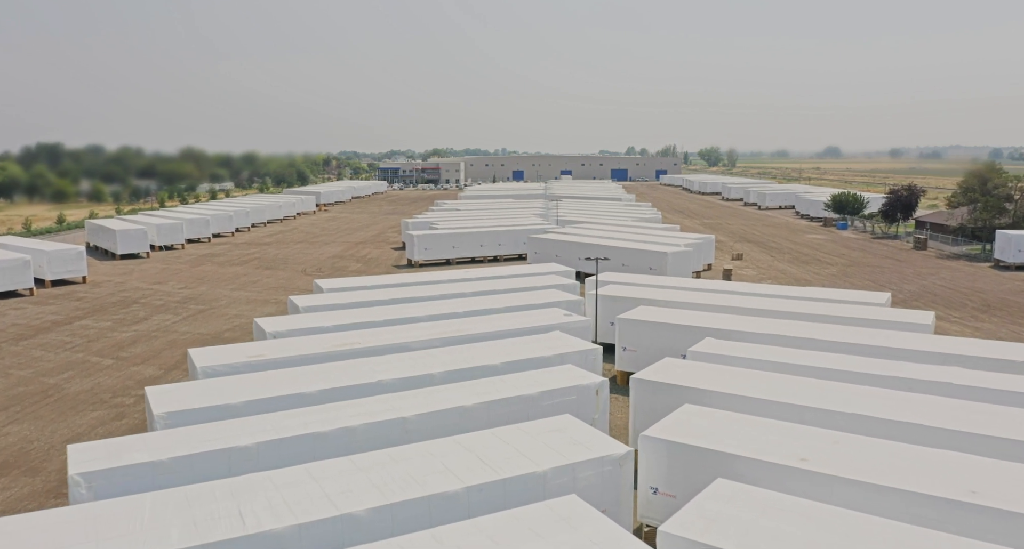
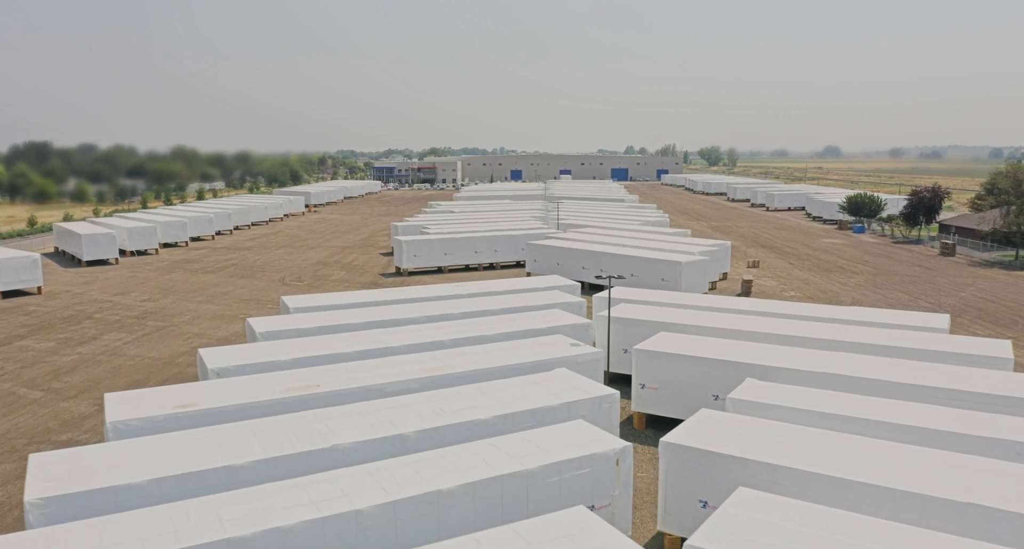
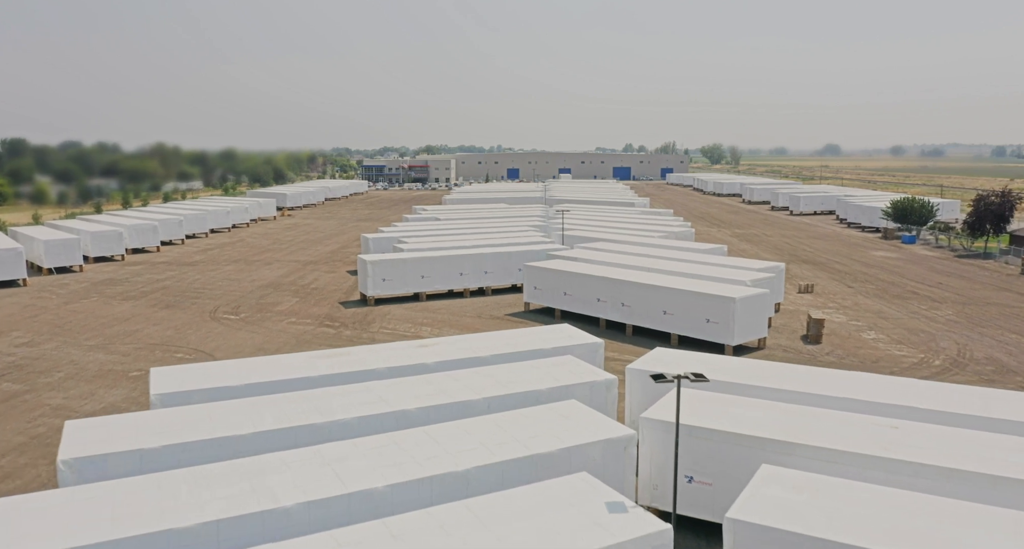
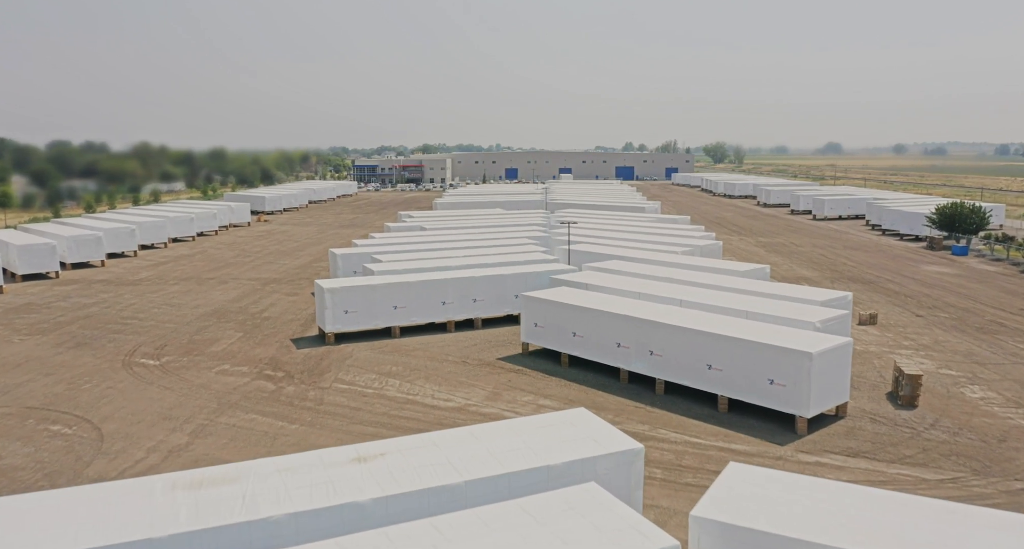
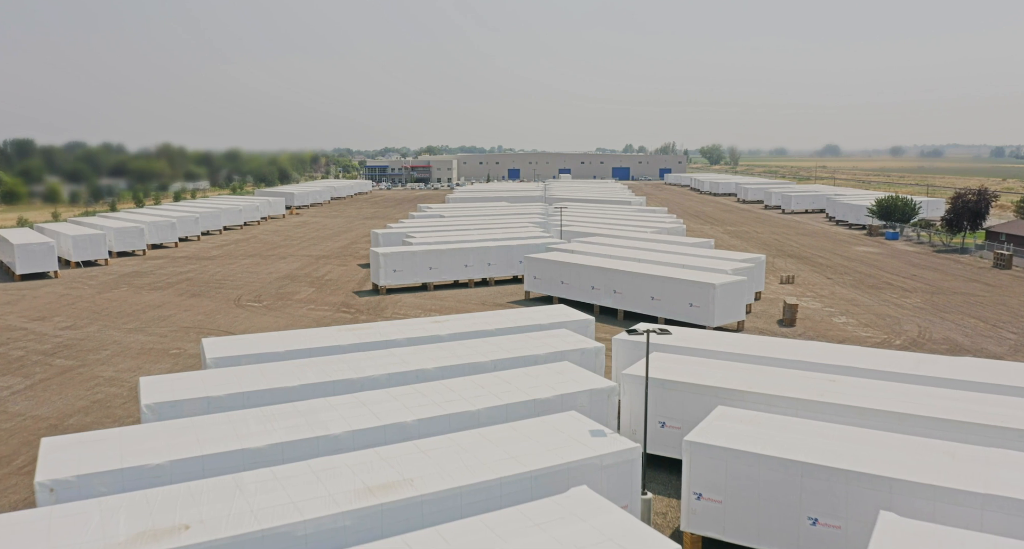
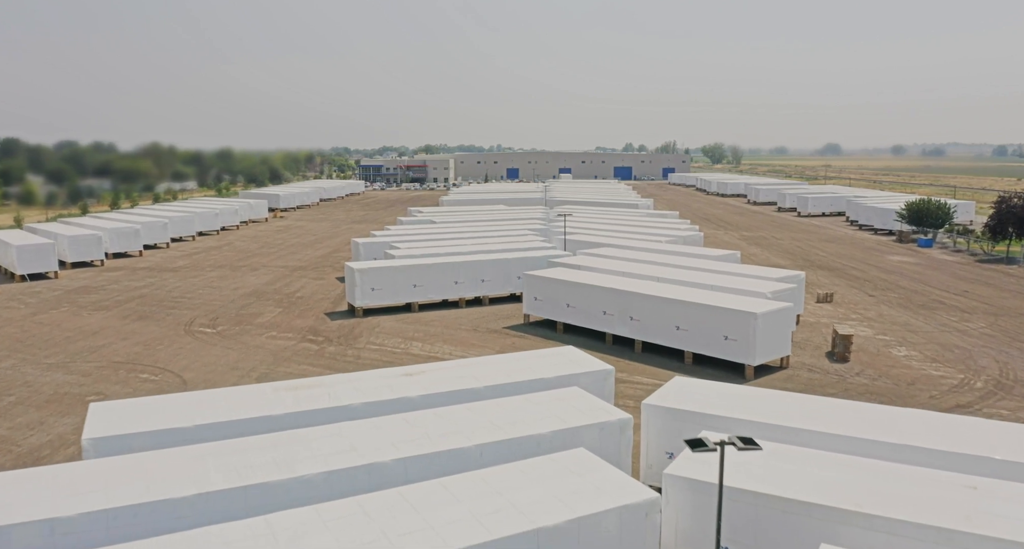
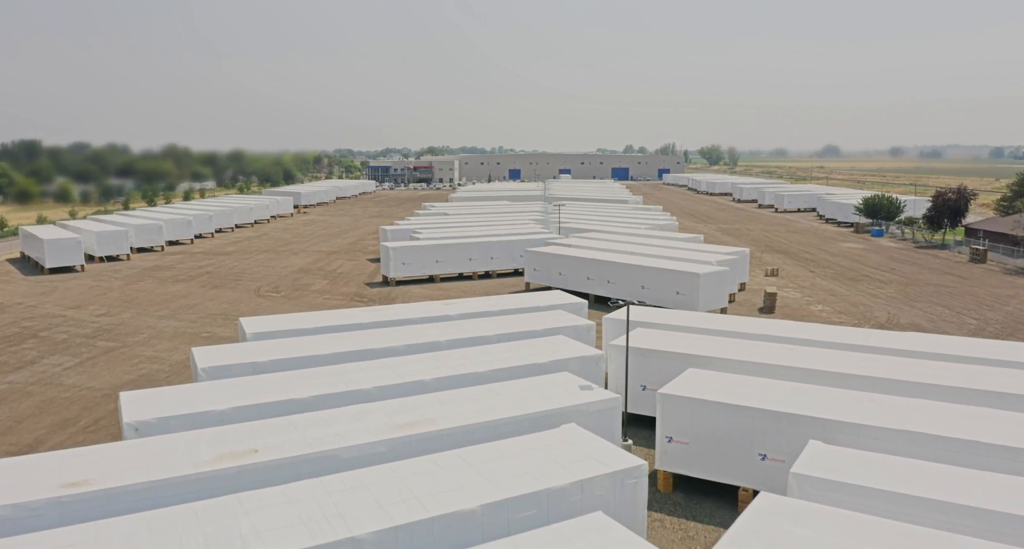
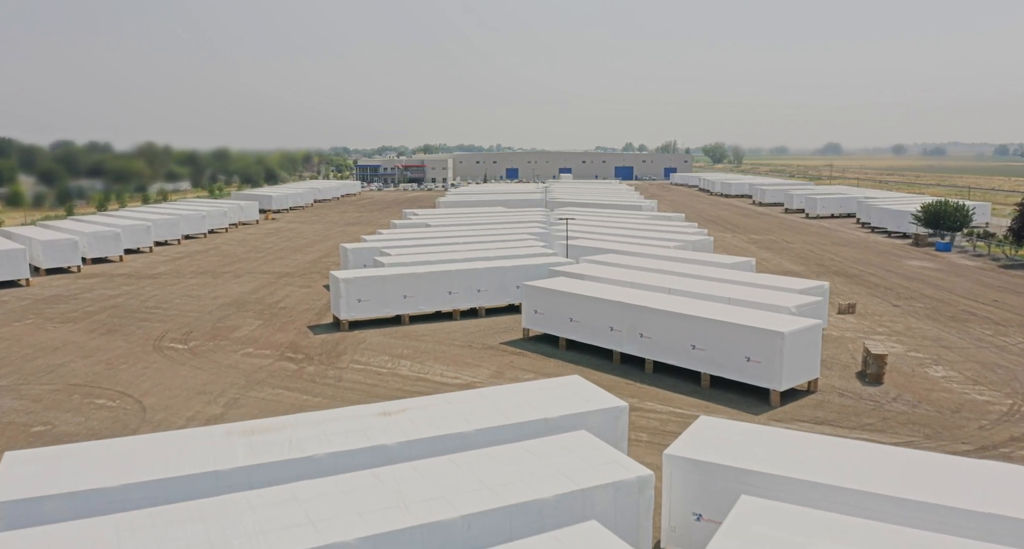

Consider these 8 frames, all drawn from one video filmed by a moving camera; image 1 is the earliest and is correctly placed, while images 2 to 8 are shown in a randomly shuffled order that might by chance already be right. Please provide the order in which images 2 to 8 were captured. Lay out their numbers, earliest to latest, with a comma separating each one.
2, 7, 5, 3, 6, 8, 4
